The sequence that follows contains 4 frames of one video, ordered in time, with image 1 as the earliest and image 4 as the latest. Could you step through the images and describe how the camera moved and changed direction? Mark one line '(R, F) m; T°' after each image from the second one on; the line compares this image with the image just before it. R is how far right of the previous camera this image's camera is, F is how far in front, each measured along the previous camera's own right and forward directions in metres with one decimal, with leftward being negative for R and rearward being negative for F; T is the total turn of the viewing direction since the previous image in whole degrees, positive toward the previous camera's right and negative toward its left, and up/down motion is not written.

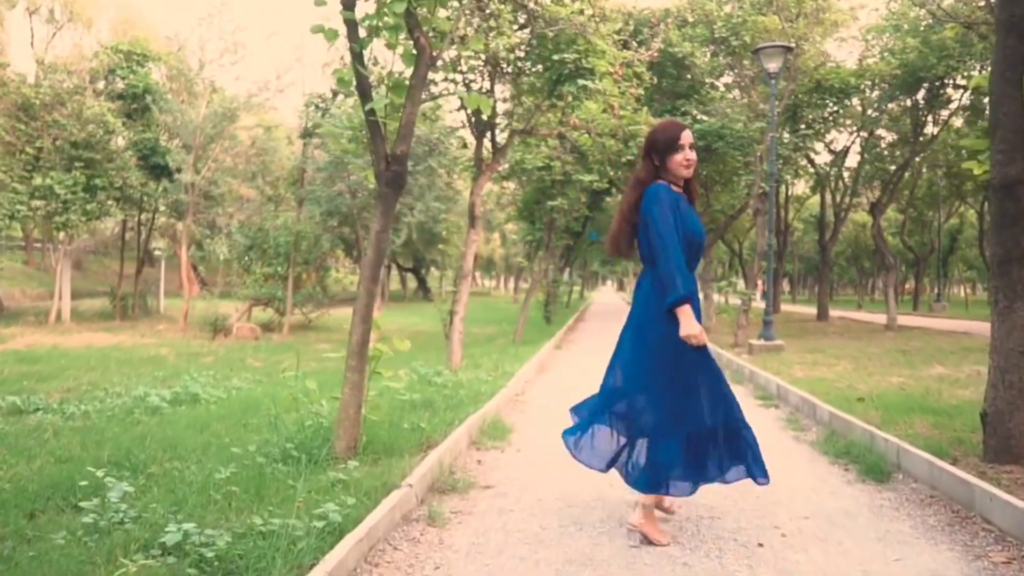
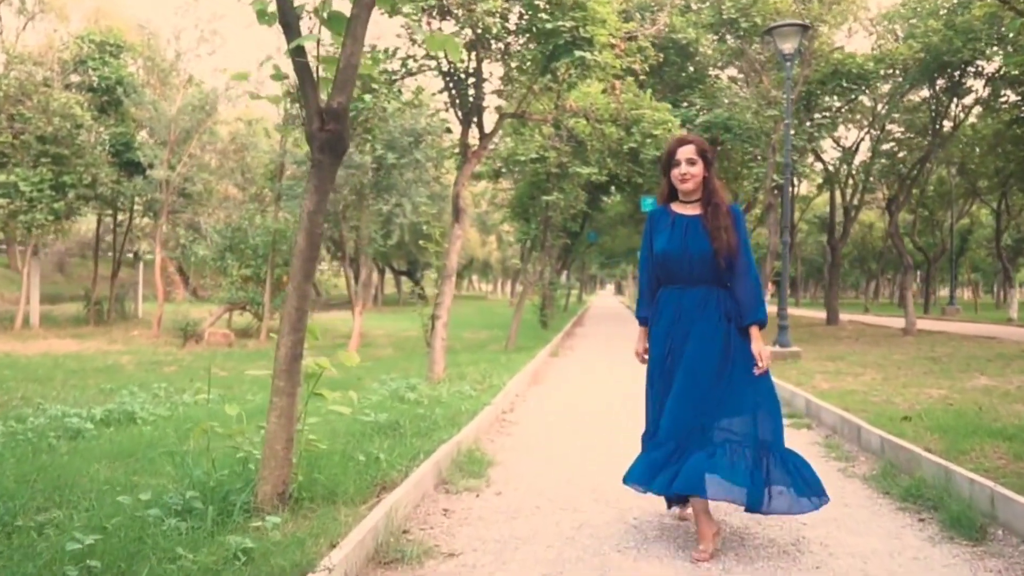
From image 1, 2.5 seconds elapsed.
(+0.1, +1.5) m; 0°
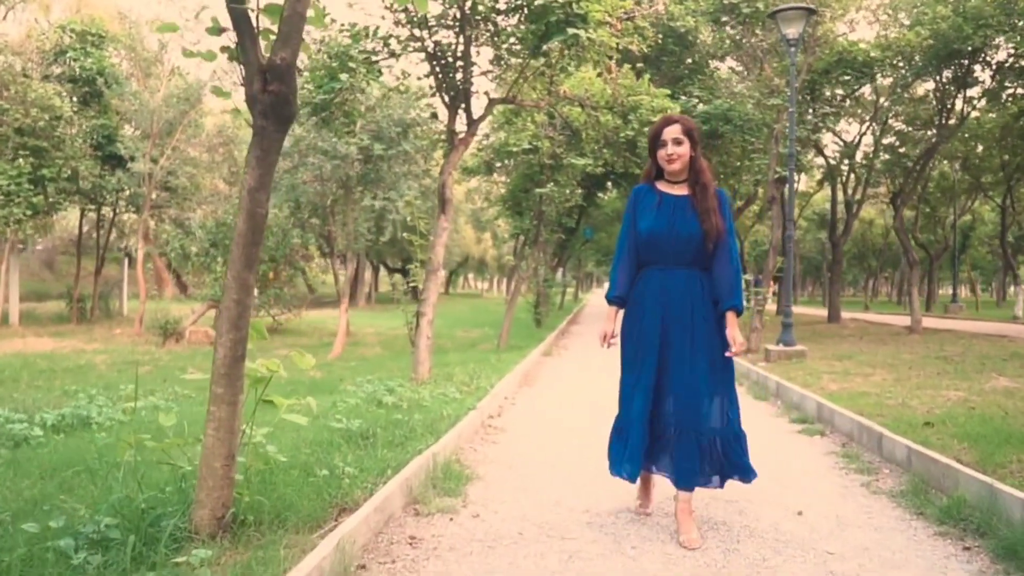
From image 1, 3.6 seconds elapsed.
(+0.1, +0.7) m; 0°
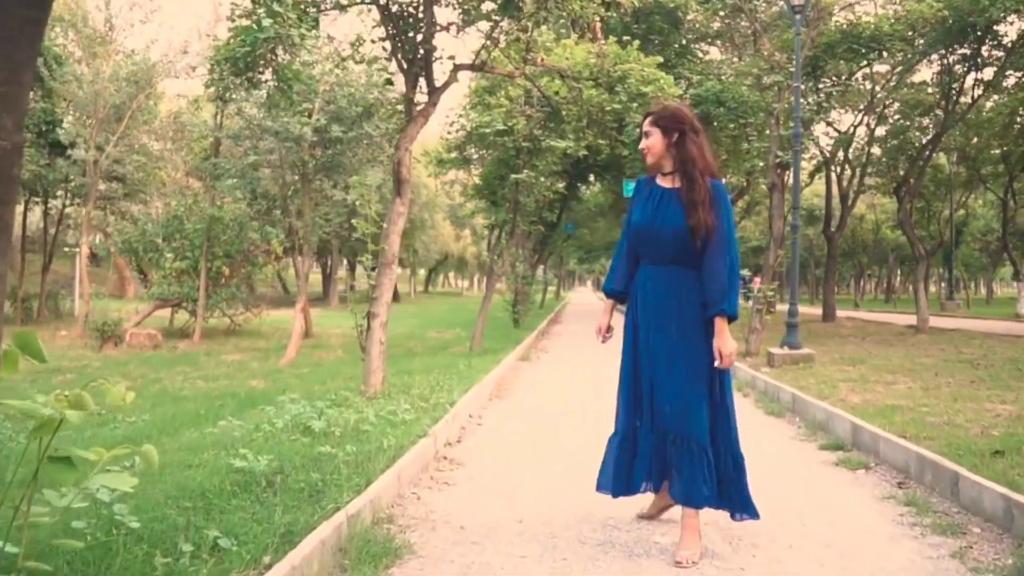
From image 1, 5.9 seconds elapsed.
(+0.1, +1.7) m; +1°
